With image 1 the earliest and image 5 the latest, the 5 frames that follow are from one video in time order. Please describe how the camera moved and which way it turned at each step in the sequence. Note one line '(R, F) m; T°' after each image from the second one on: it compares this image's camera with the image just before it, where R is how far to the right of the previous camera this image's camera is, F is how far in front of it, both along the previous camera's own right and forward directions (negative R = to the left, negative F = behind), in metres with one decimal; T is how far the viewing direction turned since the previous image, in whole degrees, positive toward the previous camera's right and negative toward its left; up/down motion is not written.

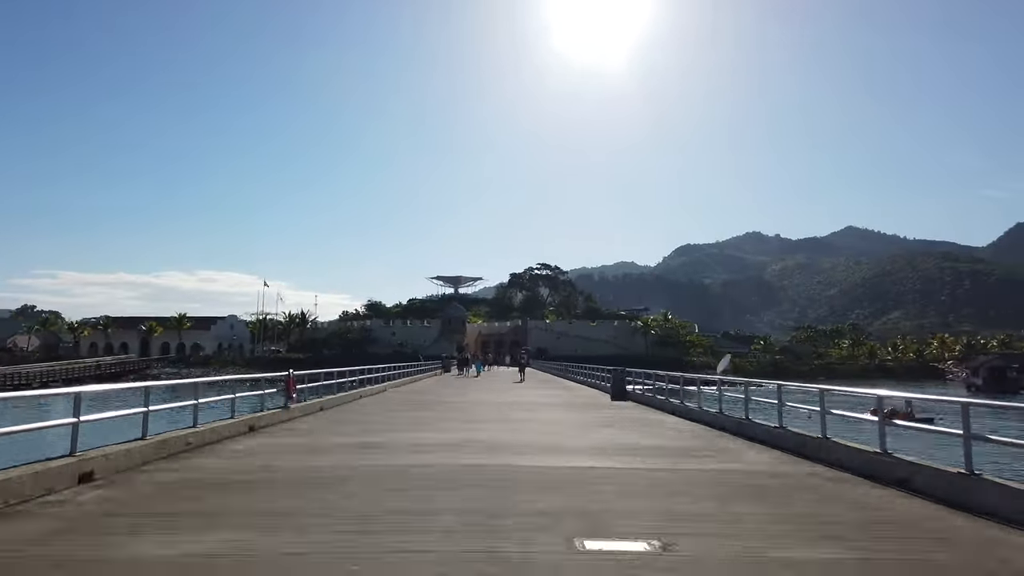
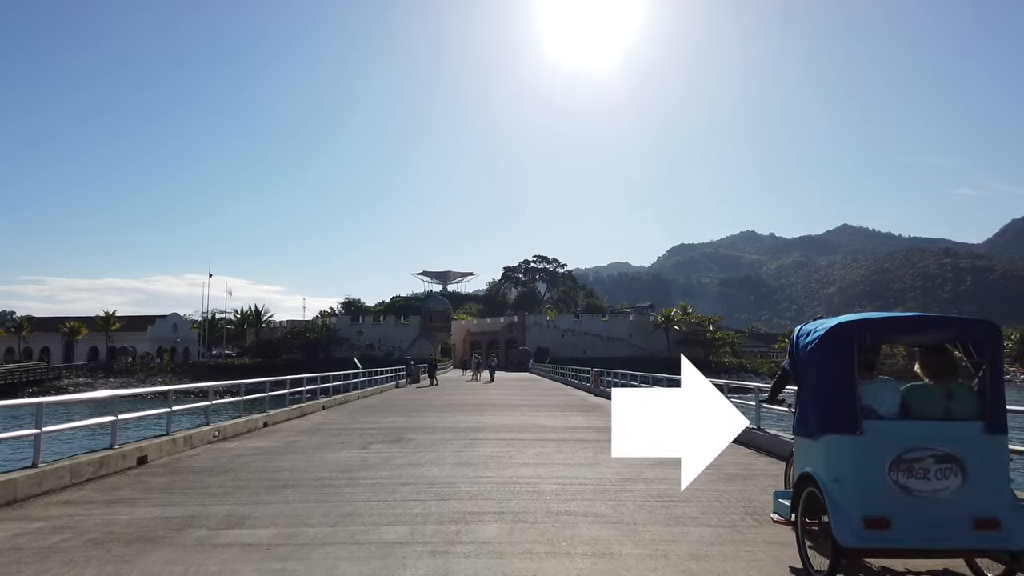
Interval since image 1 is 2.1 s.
(-0.1, +7.4) m; +1°
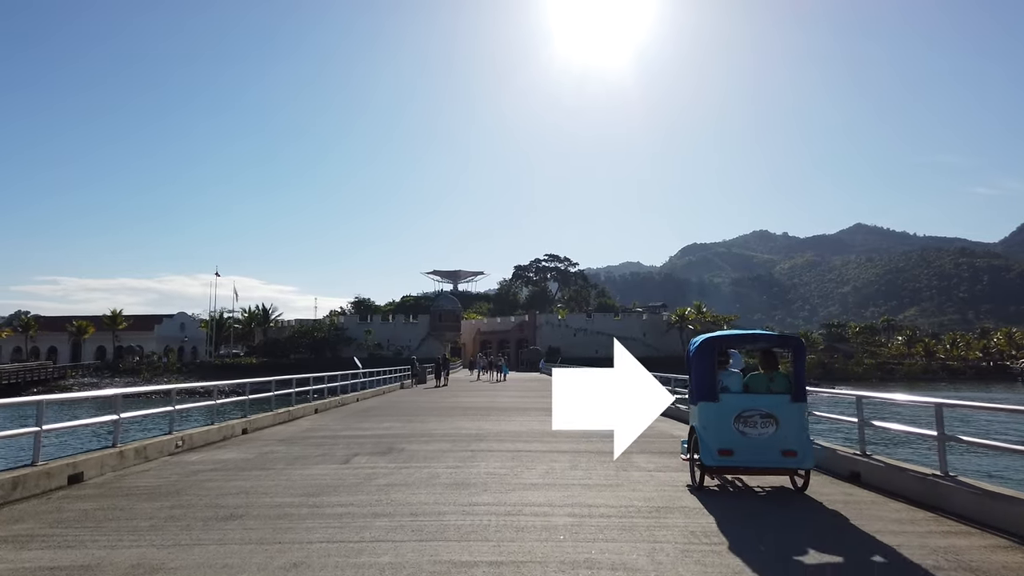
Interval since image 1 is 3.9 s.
(0.0, +0.6) m; -1°
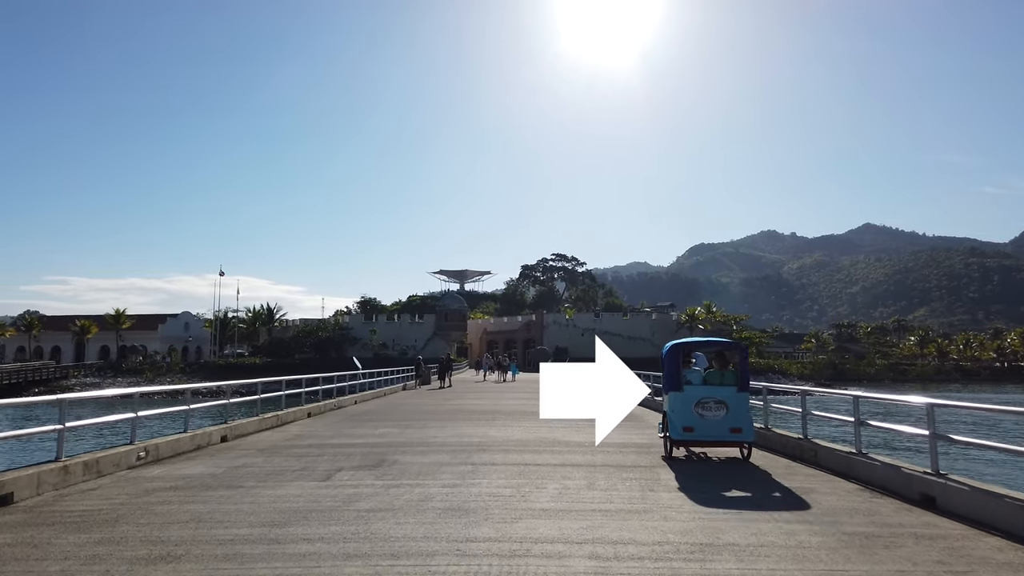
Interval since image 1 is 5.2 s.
(0.0, +0.5) m; -1°
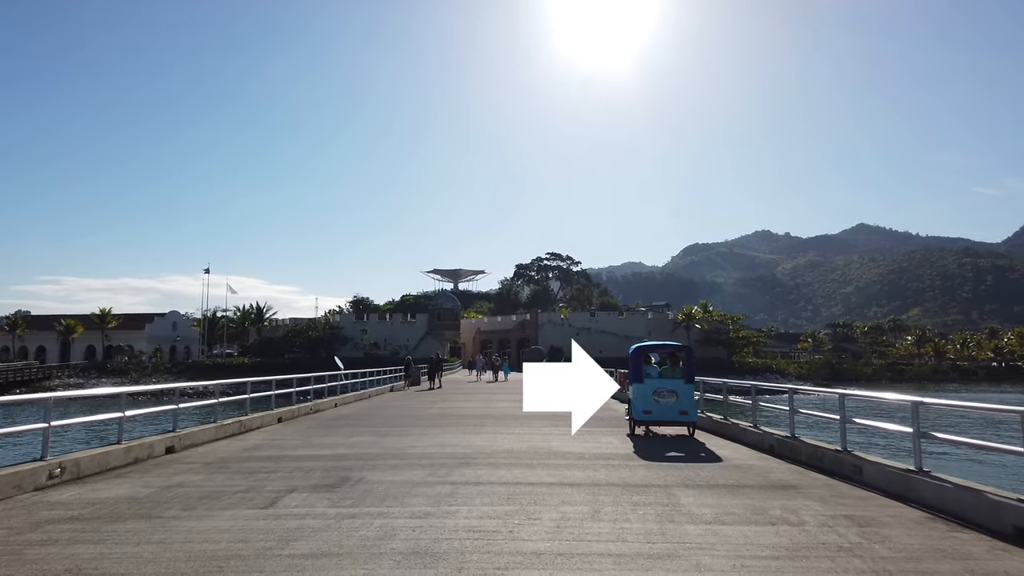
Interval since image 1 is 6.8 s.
(0.0, +0.6) m; 0°
